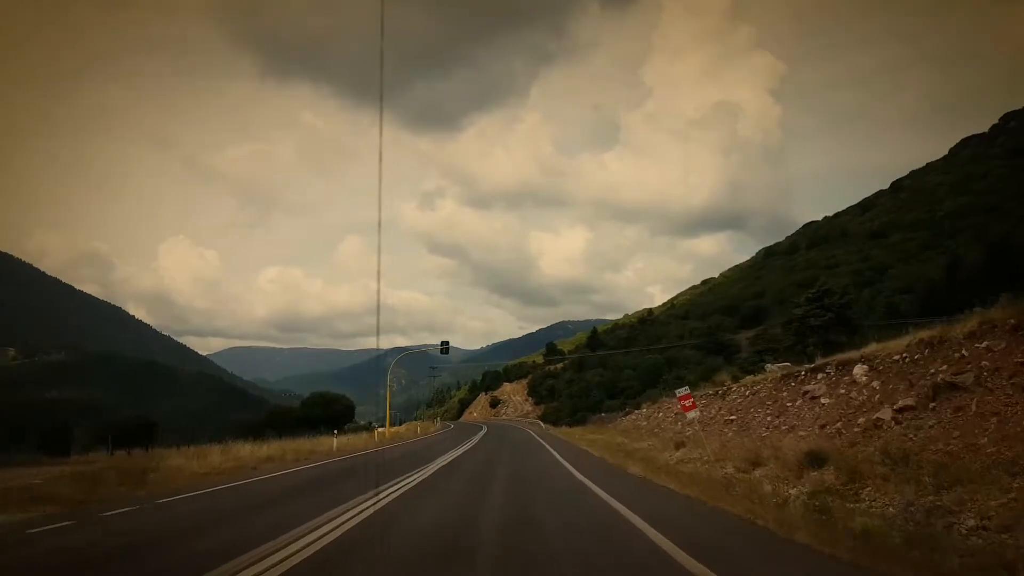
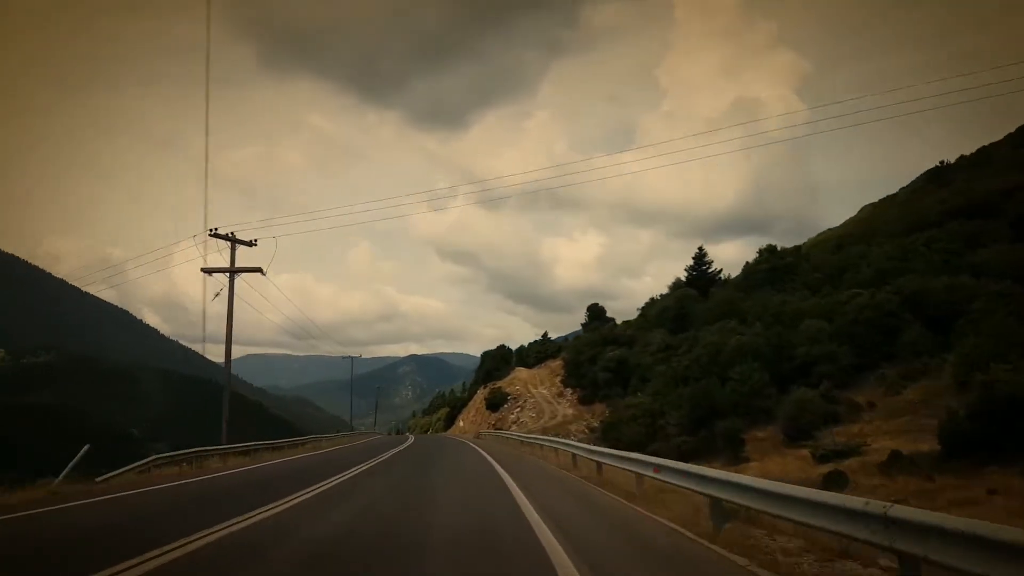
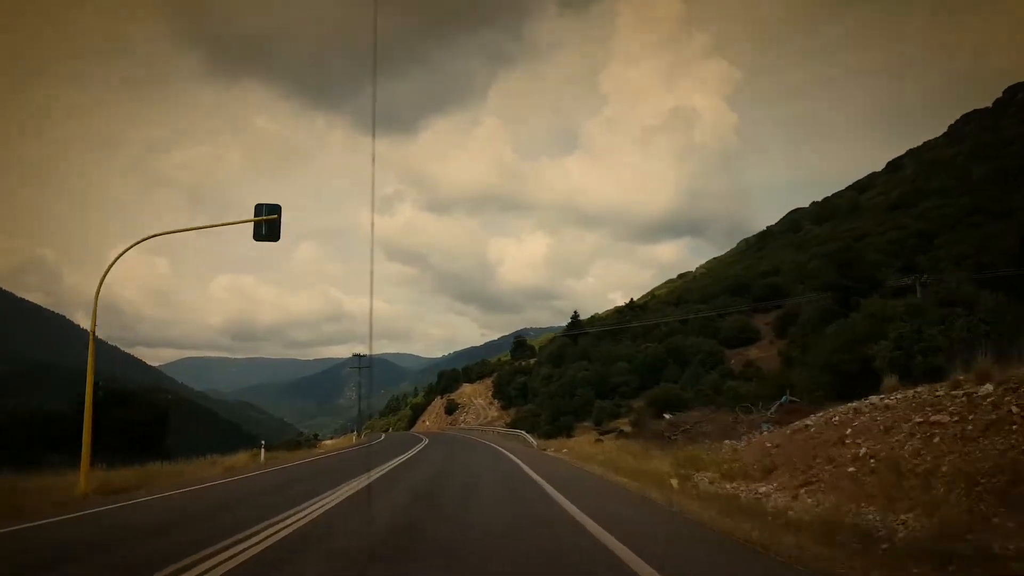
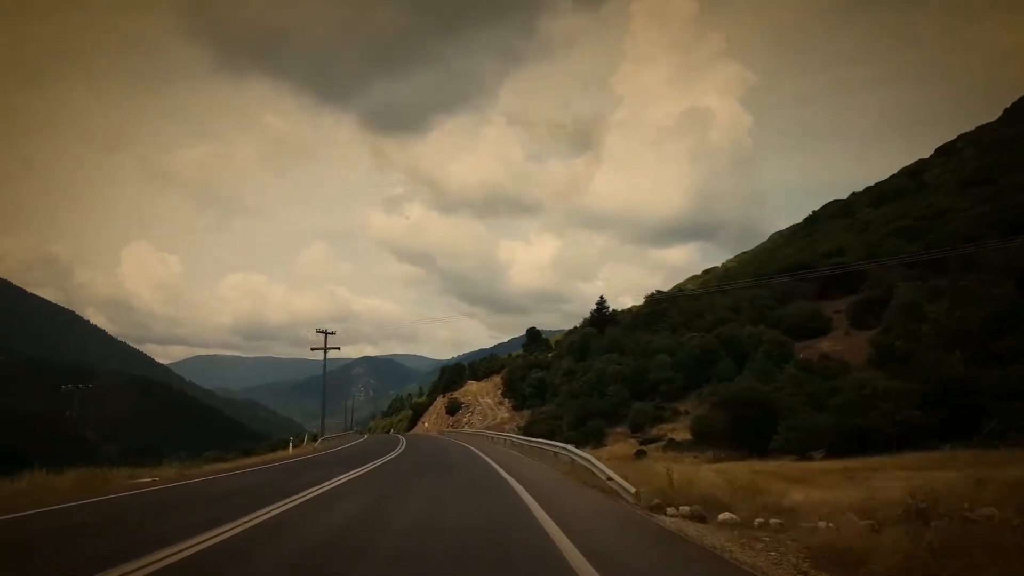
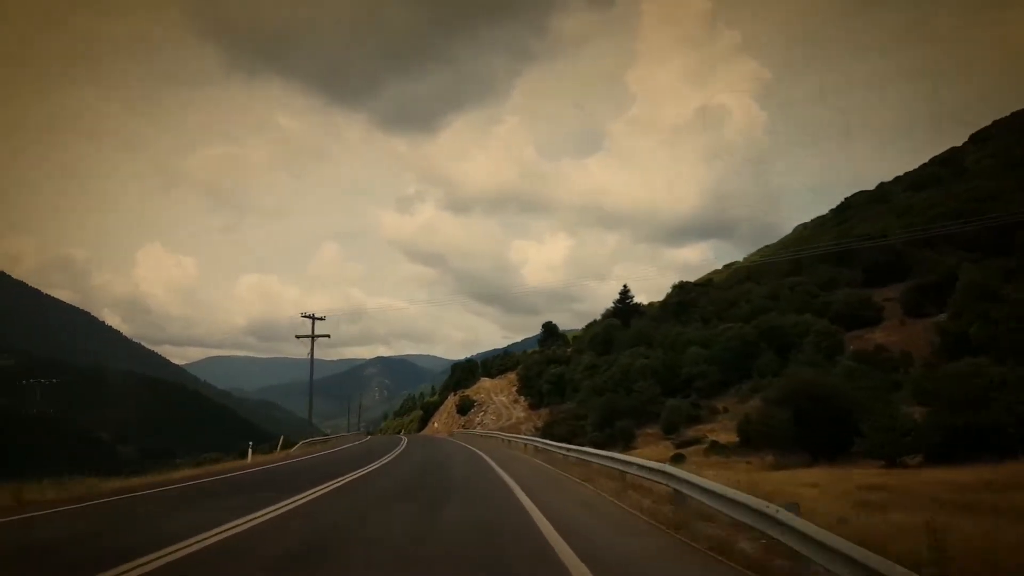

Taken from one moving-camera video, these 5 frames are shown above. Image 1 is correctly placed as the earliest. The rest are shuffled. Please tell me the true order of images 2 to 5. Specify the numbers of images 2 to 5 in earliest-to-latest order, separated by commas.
3, 4, 5, 2
